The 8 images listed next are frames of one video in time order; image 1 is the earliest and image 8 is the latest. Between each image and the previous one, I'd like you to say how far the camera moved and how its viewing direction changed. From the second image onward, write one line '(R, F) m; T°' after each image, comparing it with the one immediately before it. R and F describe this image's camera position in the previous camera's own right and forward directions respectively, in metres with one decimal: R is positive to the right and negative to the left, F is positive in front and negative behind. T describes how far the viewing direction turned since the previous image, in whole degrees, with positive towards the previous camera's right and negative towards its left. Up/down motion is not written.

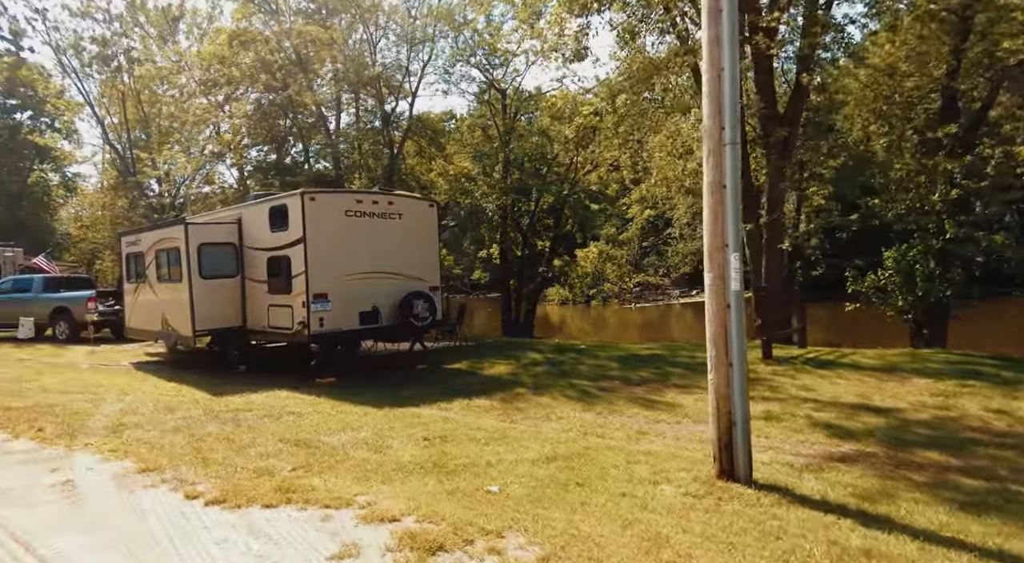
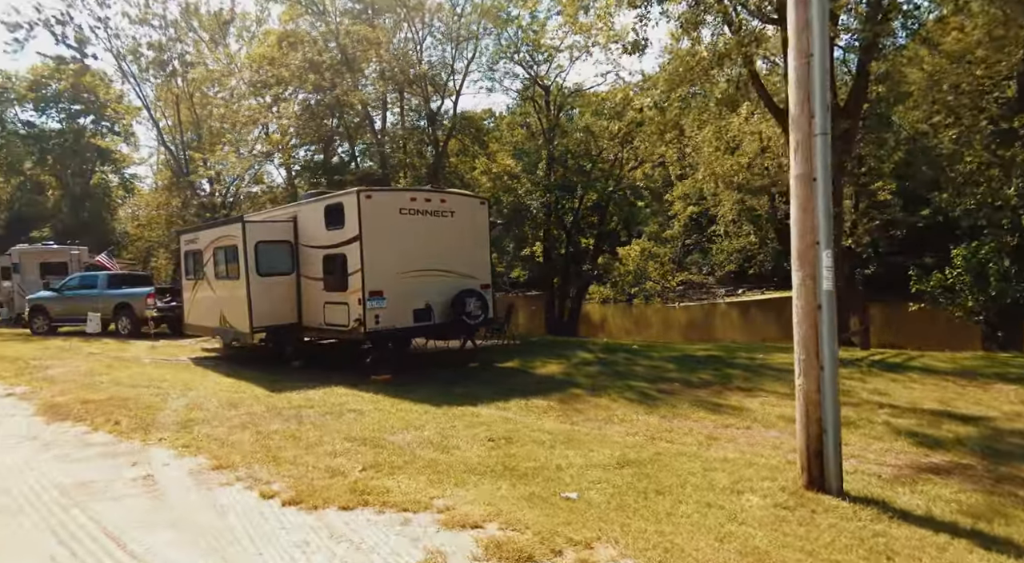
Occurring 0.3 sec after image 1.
(-0.2, +0.1) m; -3°
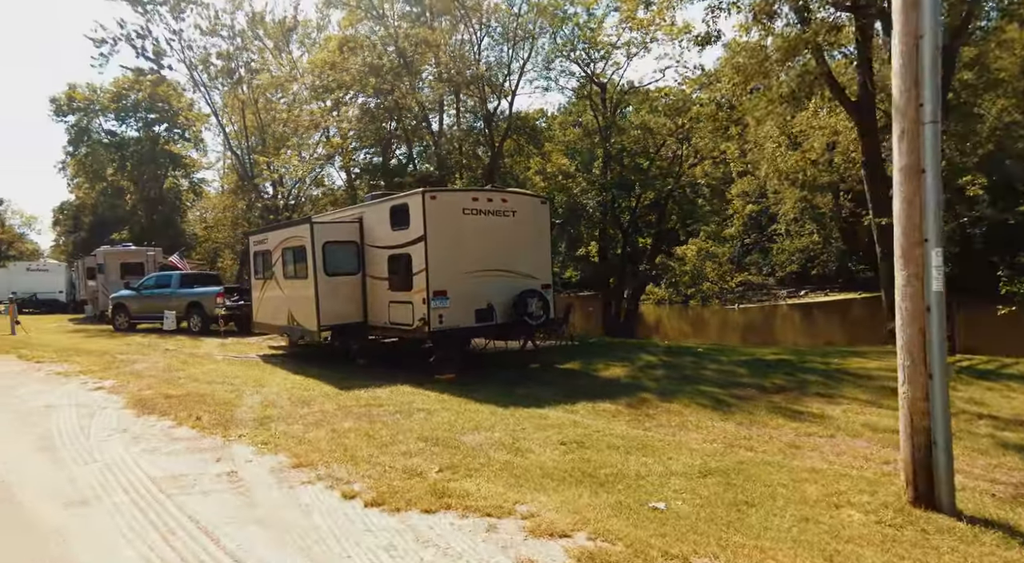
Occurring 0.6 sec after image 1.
(-0.2, +0.1) m; -5°
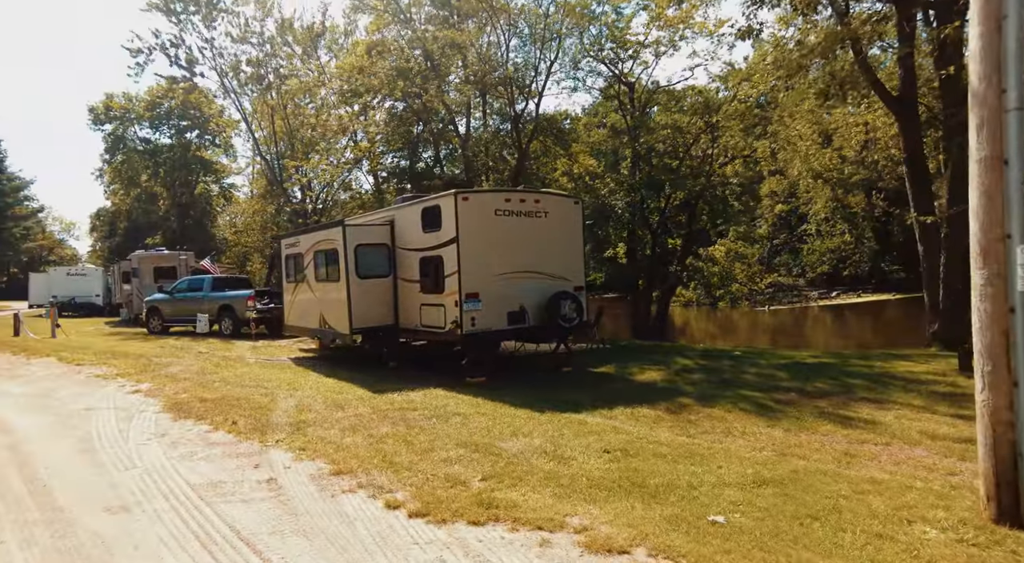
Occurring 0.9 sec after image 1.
(-0.1, +0.2) m; -2°
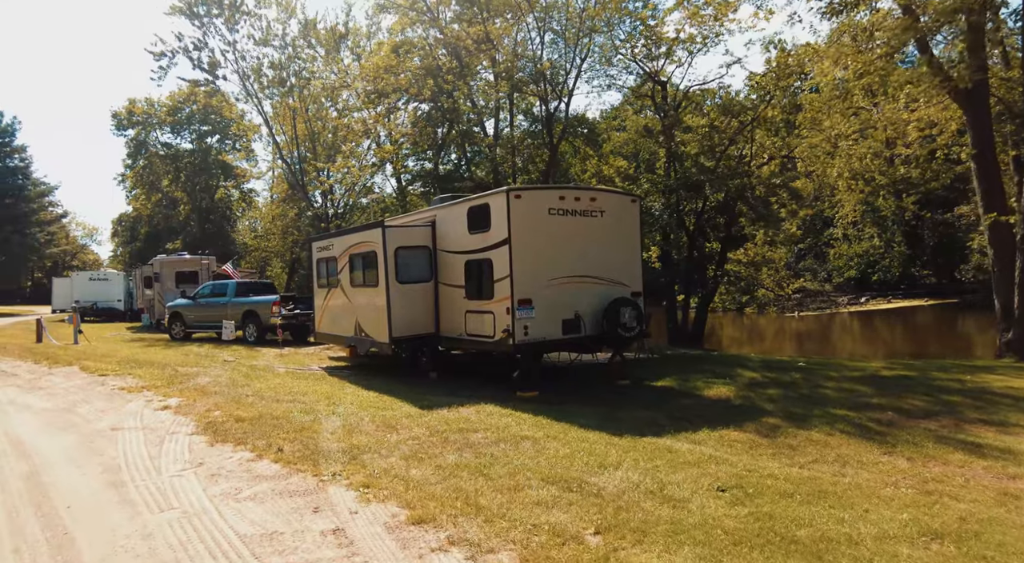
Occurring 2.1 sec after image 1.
(-0.6, +0.8) m; -1°
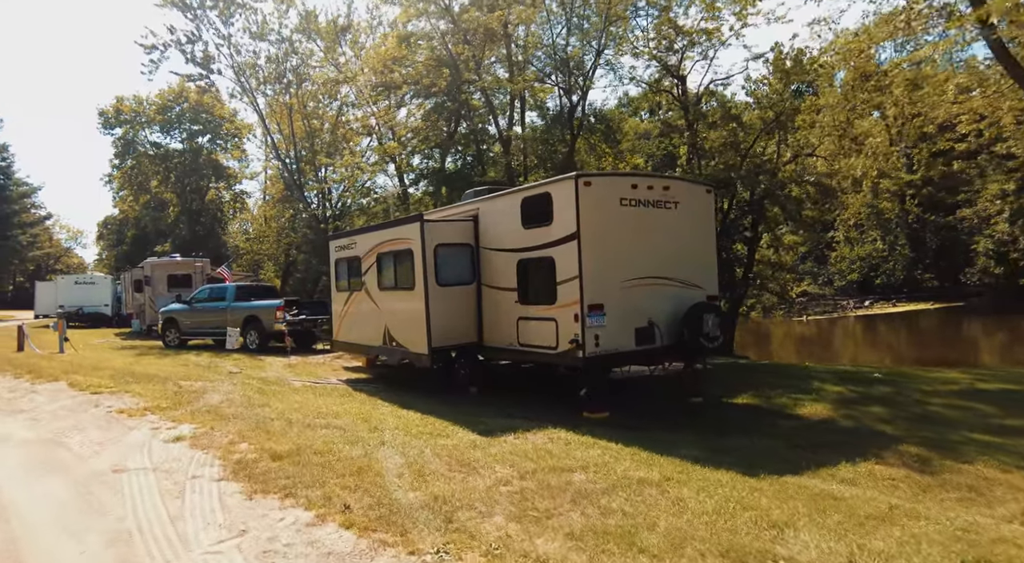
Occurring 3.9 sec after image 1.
(-0.9, +1.3) m; +1°
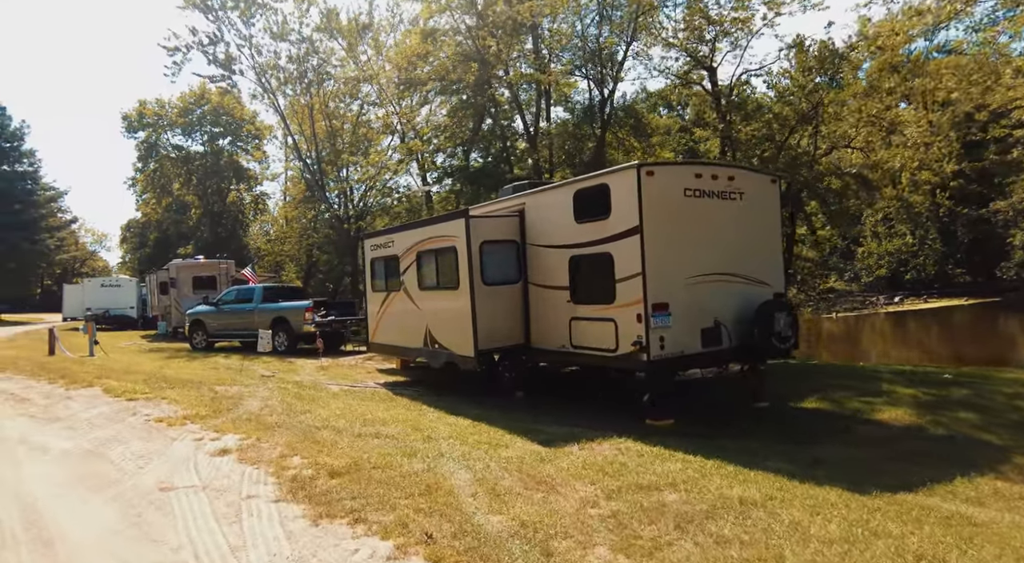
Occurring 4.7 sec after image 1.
(-0.4, +0.5) m; -1°
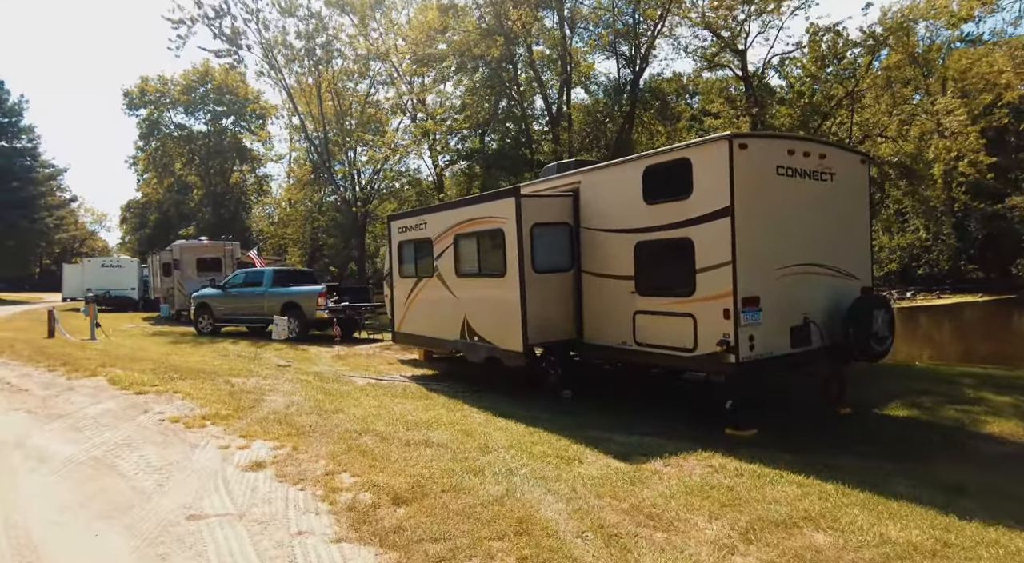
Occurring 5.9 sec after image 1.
(-0.6, +0.9) m; 0°
